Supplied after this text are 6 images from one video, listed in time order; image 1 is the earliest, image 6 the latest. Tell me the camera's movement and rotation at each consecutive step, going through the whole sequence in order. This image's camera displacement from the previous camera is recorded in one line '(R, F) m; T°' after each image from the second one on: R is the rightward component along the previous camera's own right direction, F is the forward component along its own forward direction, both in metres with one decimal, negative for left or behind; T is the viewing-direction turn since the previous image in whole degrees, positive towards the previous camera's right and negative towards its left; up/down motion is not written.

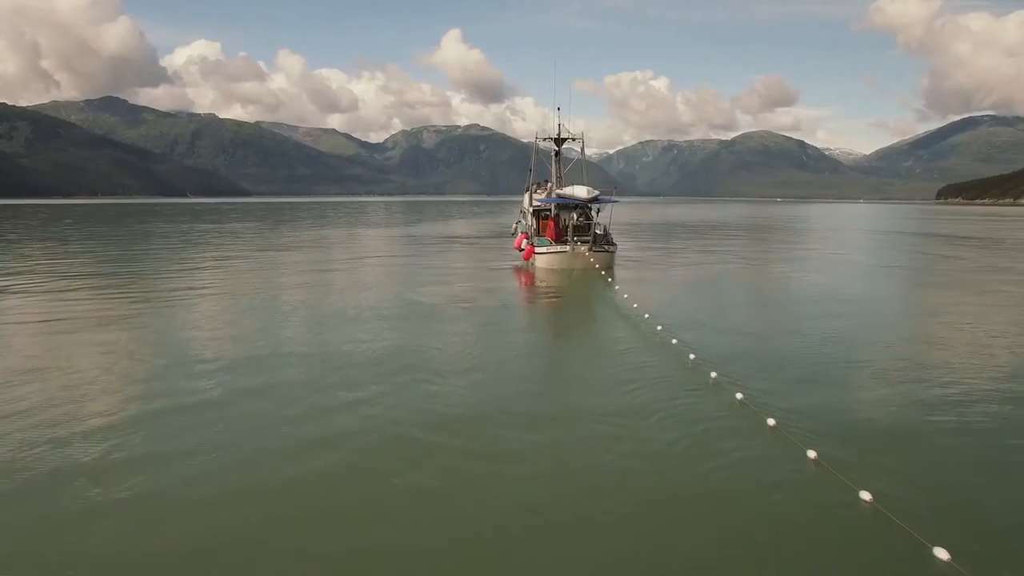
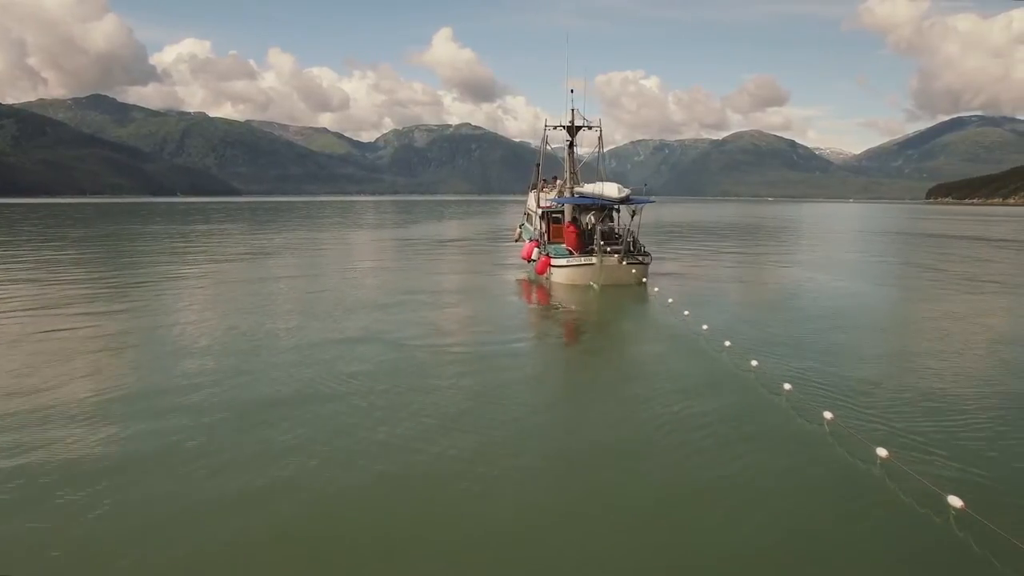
(-0.2, +1.0) m; +1°
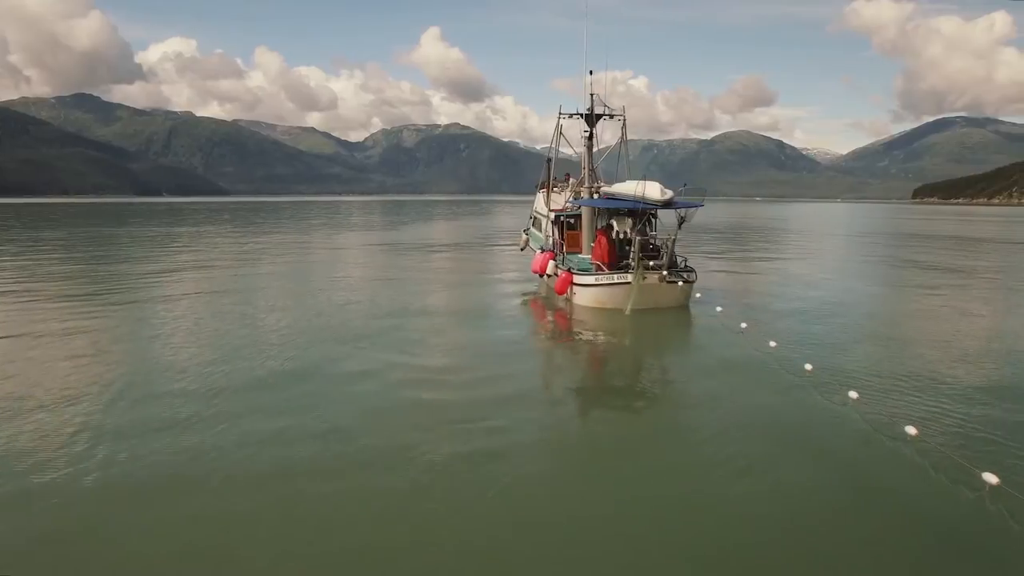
(-0.6, +0.8) m; +1°
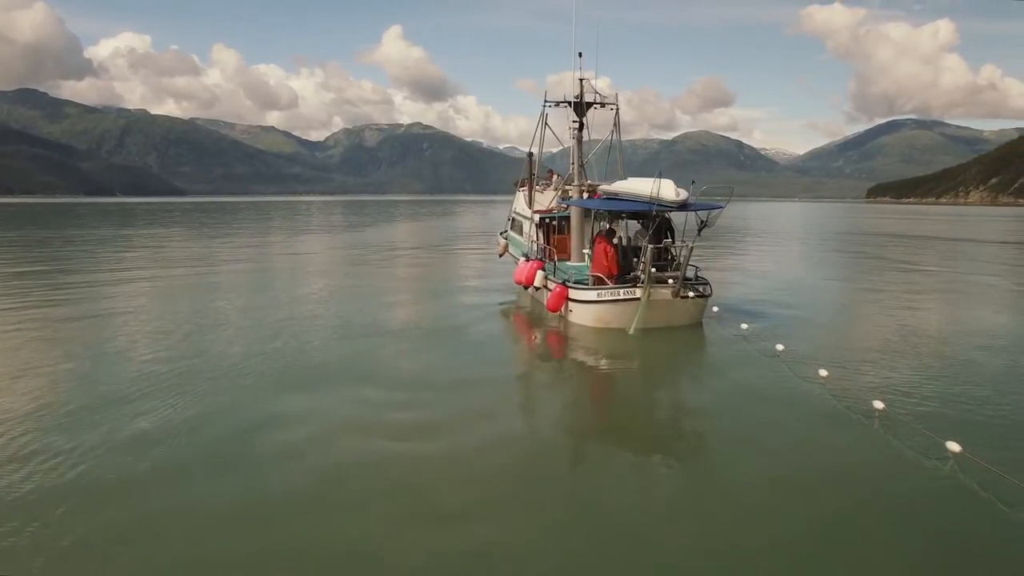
(-0.7, +2.2) m; +3°
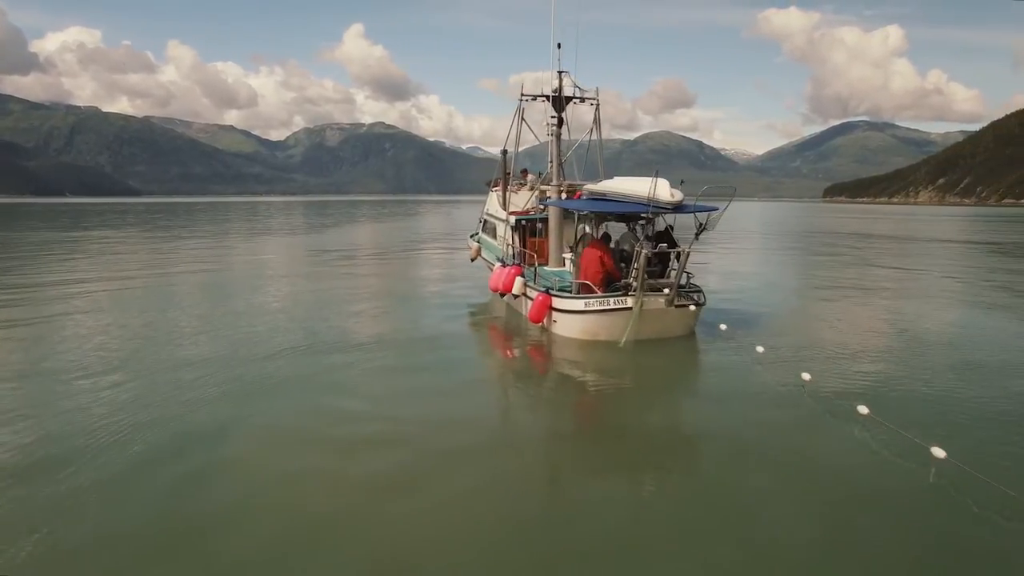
(-0.3, +1.3) m; +3°
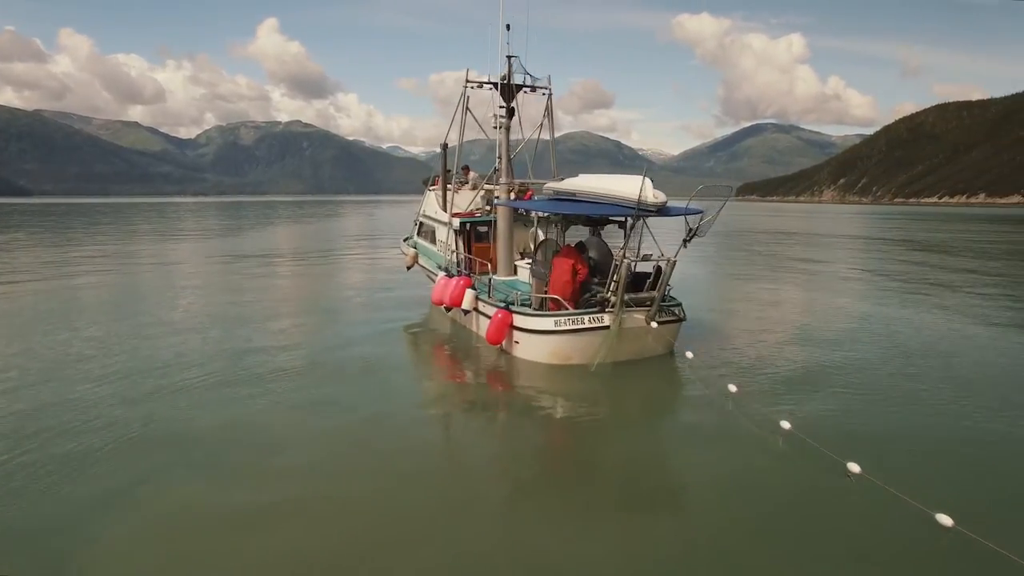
(-0.6, +2.2) m; +7°
